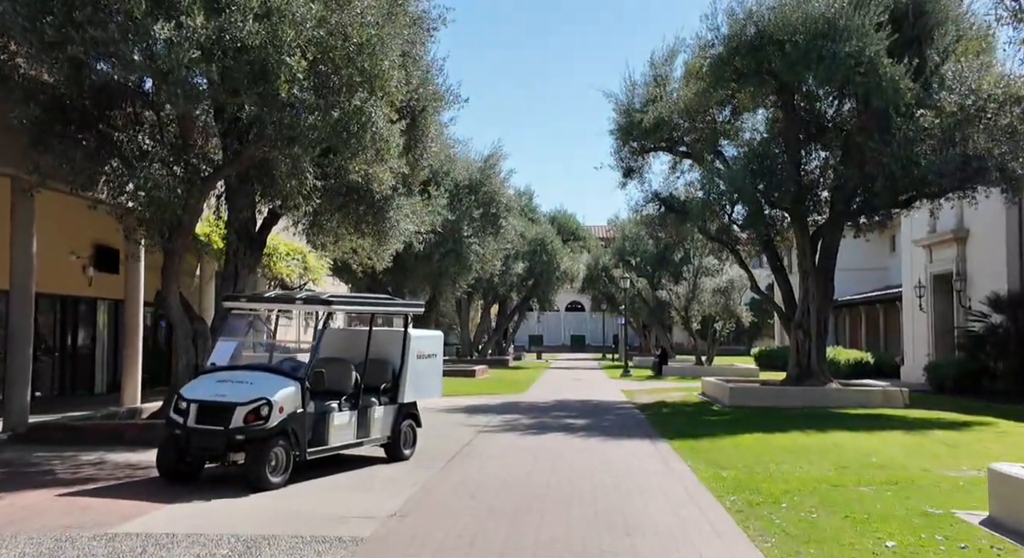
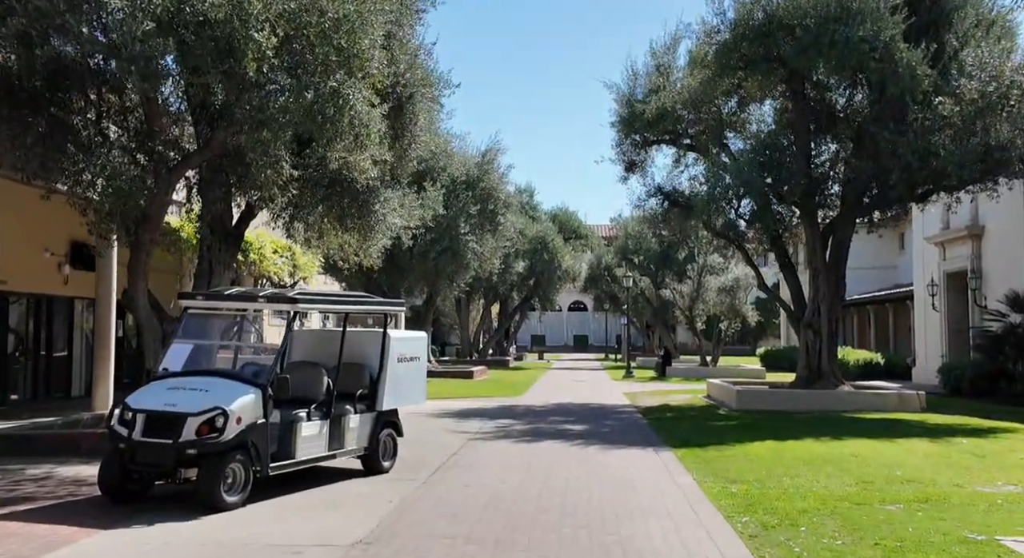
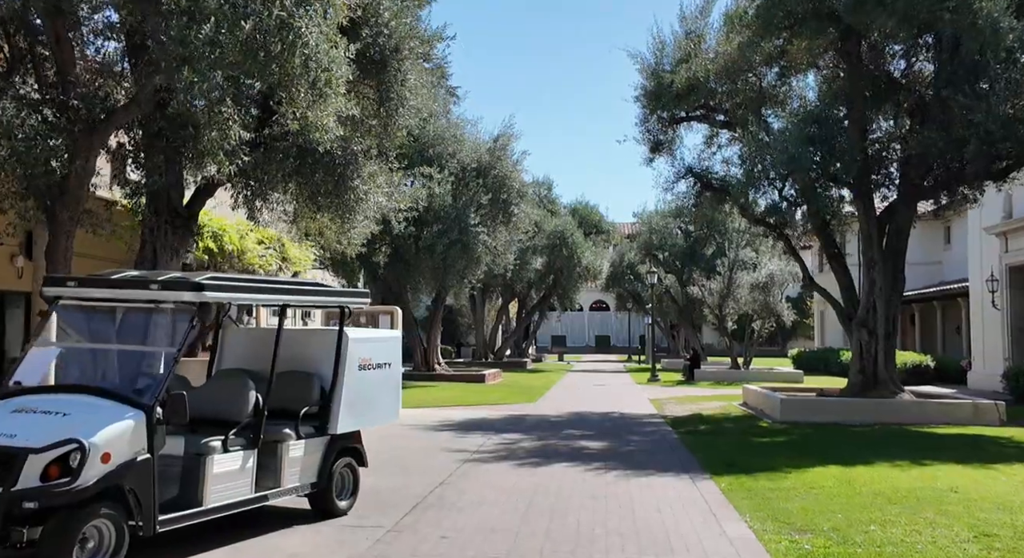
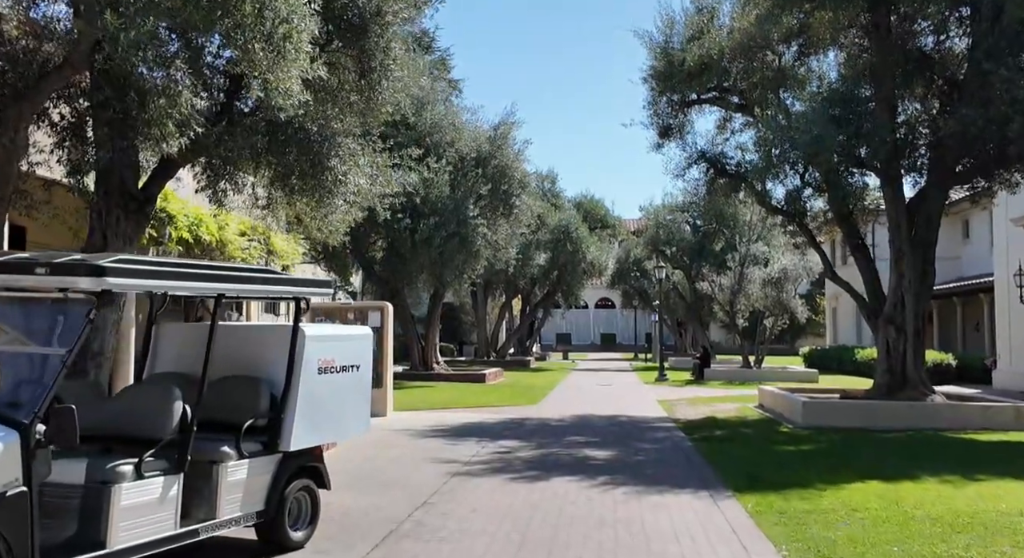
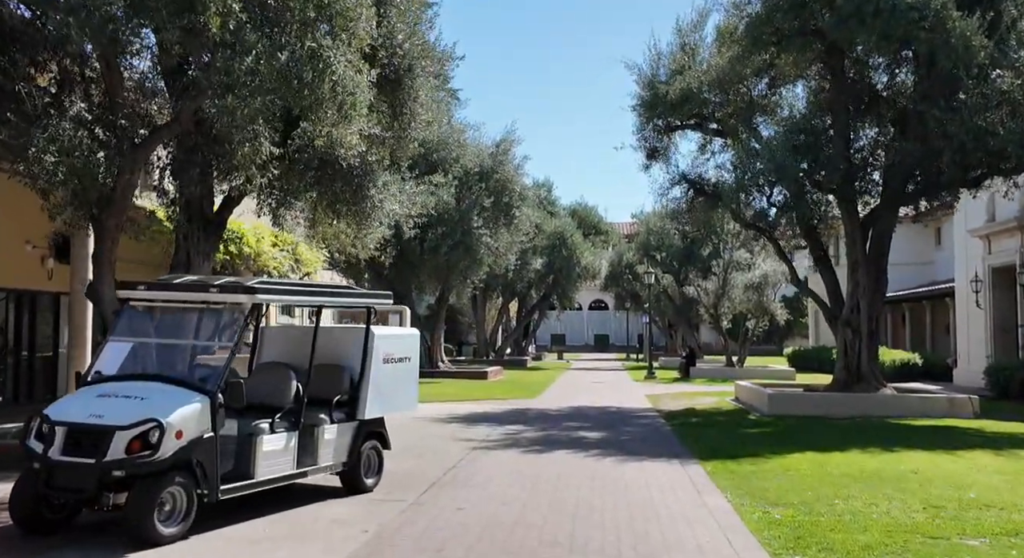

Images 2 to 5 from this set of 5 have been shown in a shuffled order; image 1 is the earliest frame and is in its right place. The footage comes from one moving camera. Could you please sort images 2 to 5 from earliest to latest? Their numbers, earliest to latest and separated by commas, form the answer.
2, 5, 3, 4
